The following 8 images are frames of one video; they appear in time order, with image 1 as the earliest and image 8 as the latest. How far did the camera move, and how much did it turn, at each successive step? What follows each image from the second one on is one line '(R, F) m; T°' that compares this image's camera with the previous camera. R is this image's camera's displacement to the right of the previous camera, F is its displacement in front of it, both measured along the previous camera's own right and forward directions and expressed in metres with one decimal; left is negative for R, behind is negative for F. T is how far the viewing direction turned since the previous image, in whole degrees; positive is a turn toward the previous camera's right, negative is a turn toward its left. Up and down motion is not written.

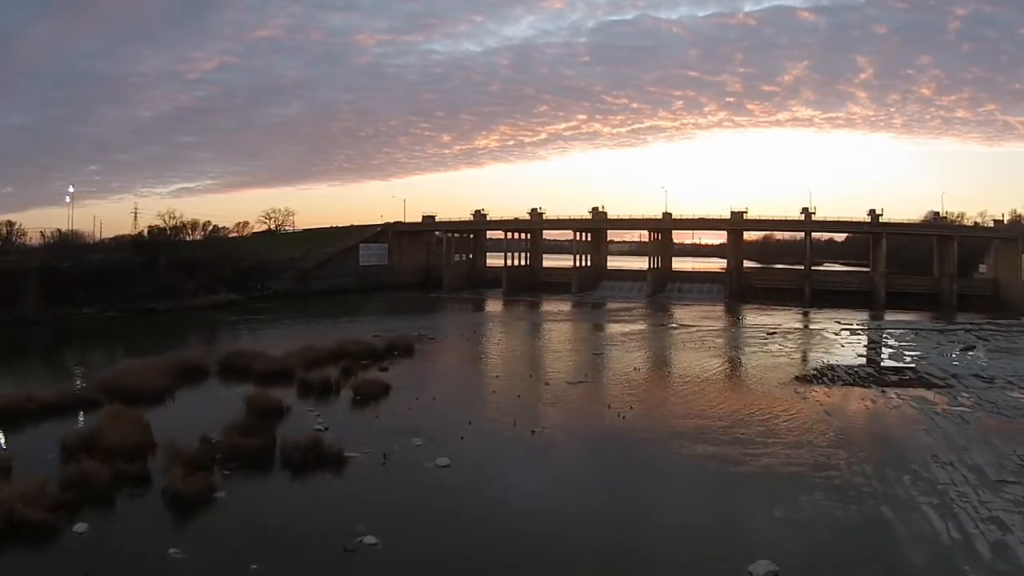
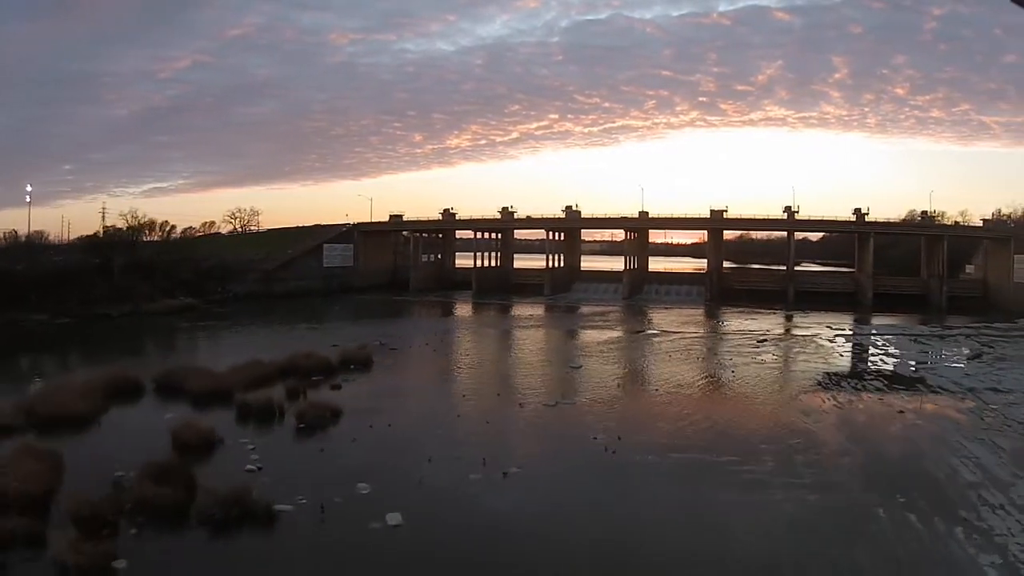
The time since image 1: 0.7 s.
(+0.1, +2.8) m; +2°
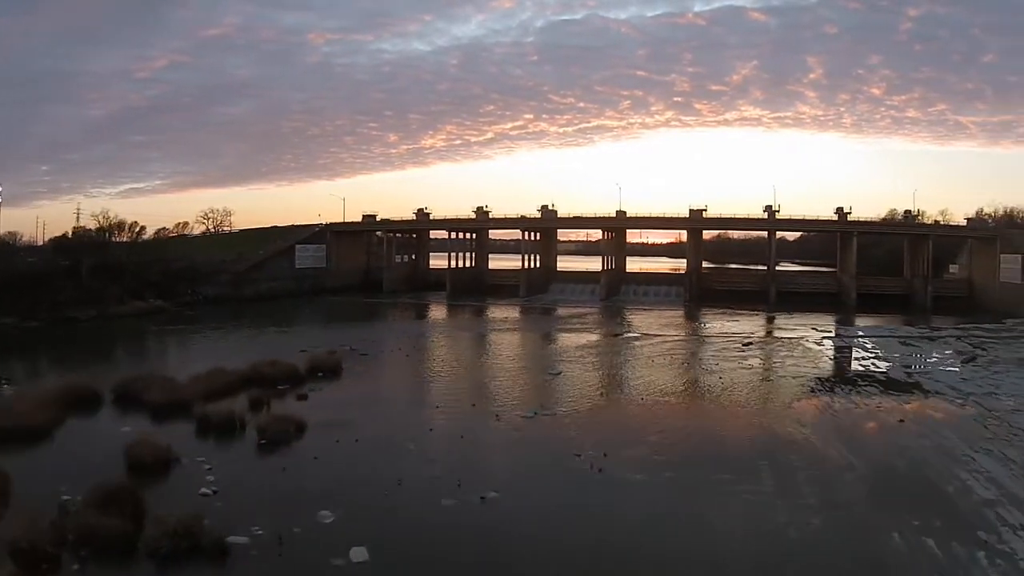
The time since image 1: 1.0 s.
(0.0, +1.3) m; +2°
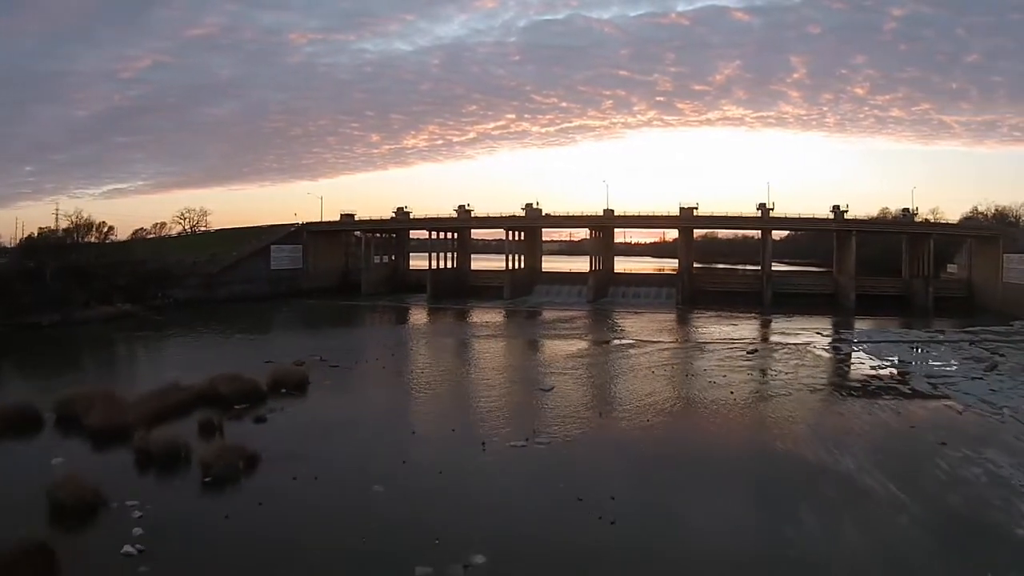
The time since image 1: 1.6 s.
(-0.1, +2.3) m; +1°
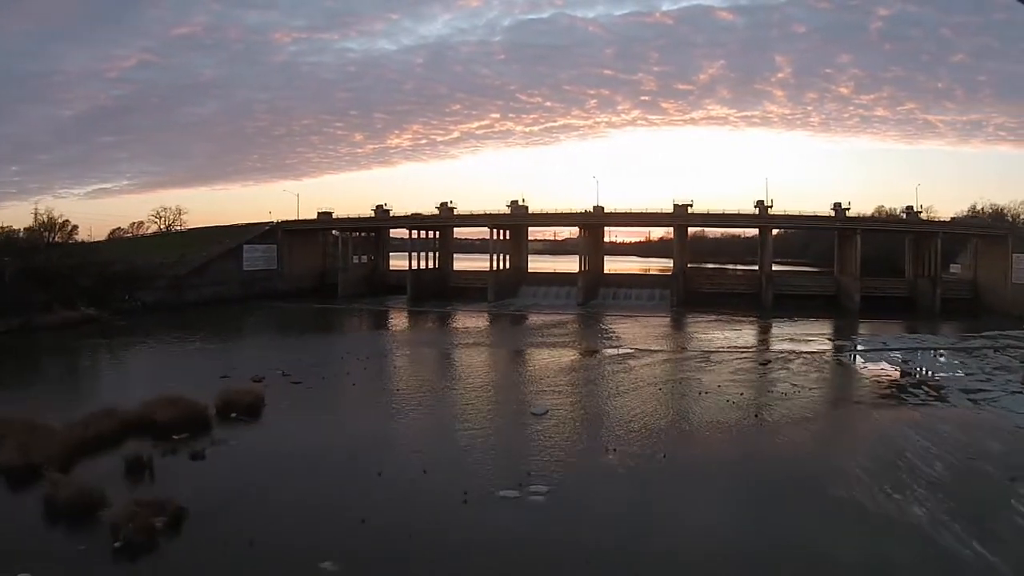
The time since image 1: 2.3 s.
(-0.1, +2.8) m; +1°
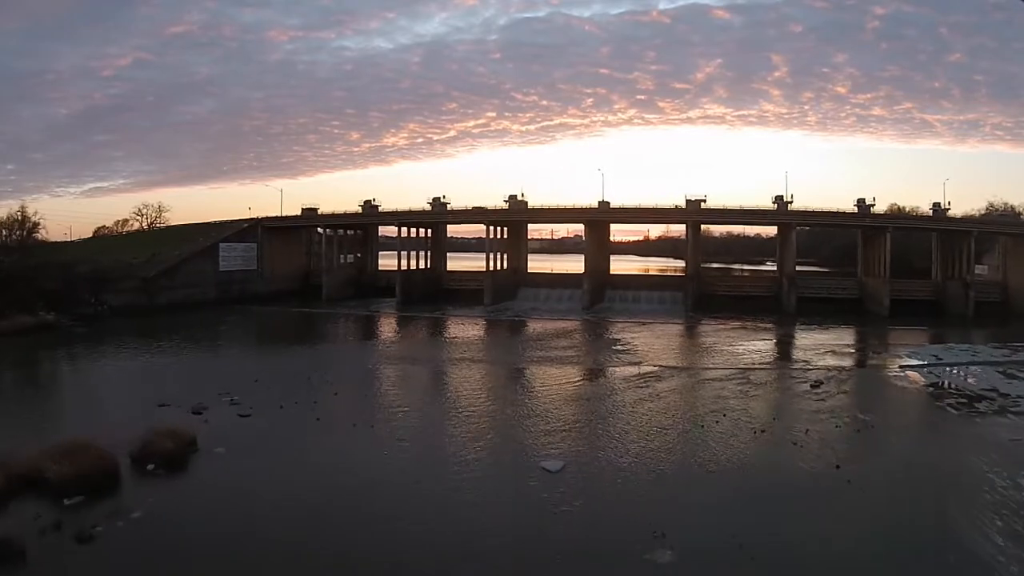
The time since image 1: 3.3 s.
(-0.2, +3.9) m; 0°
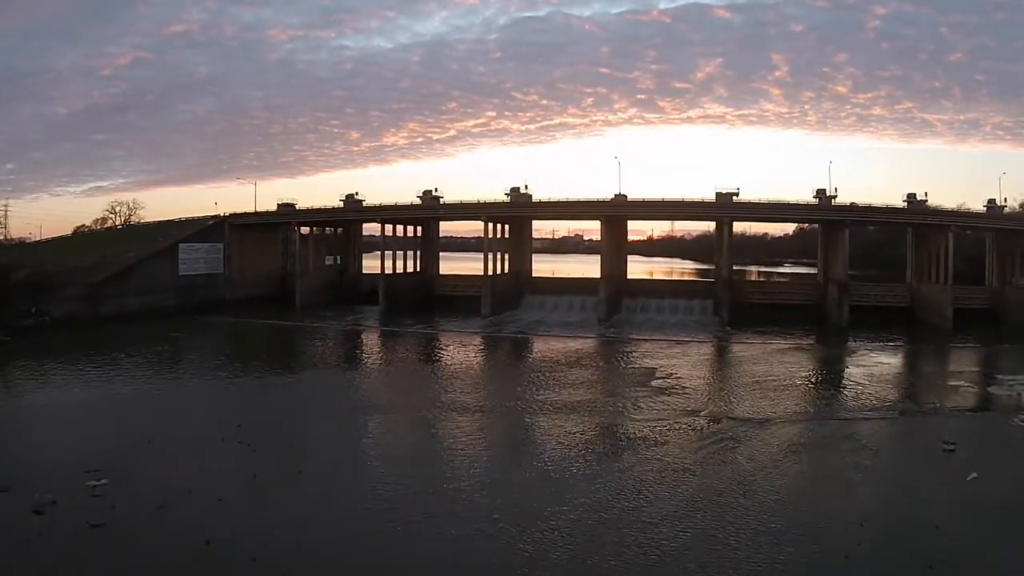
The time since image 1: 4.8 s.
(-0.1, +6.0) m; 0°
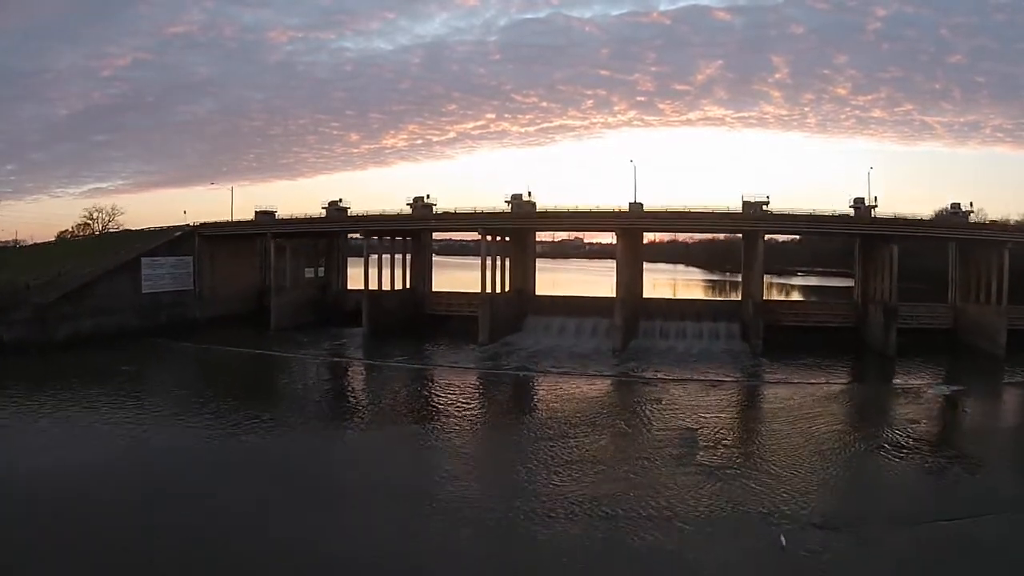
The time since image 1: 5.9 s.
(-0.1, +4.2) m; 0°
